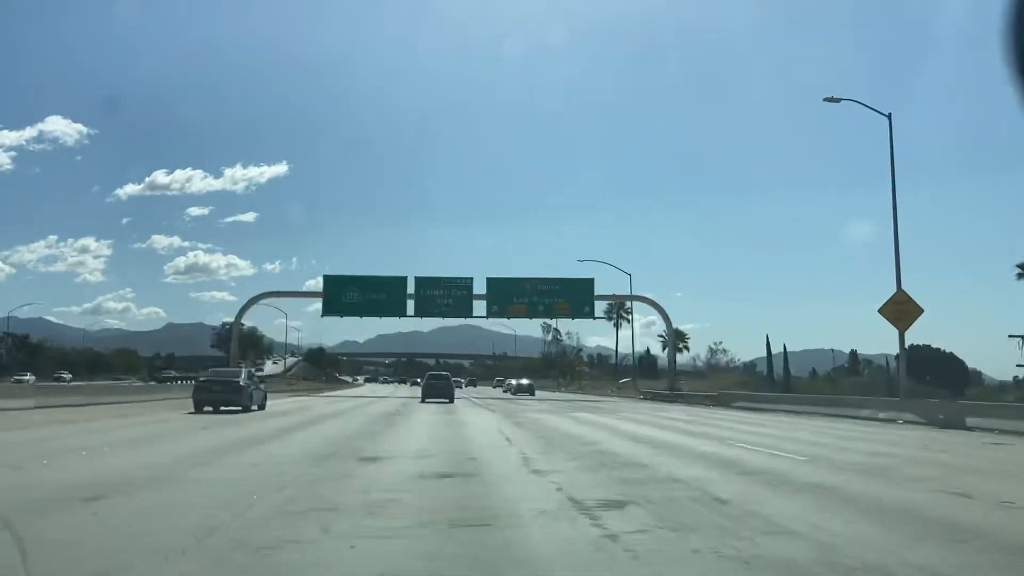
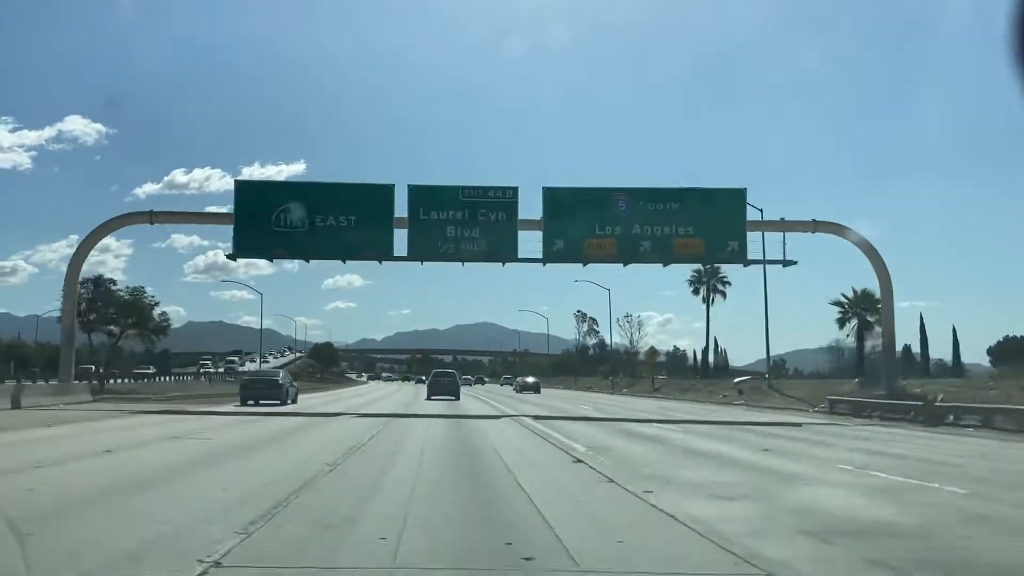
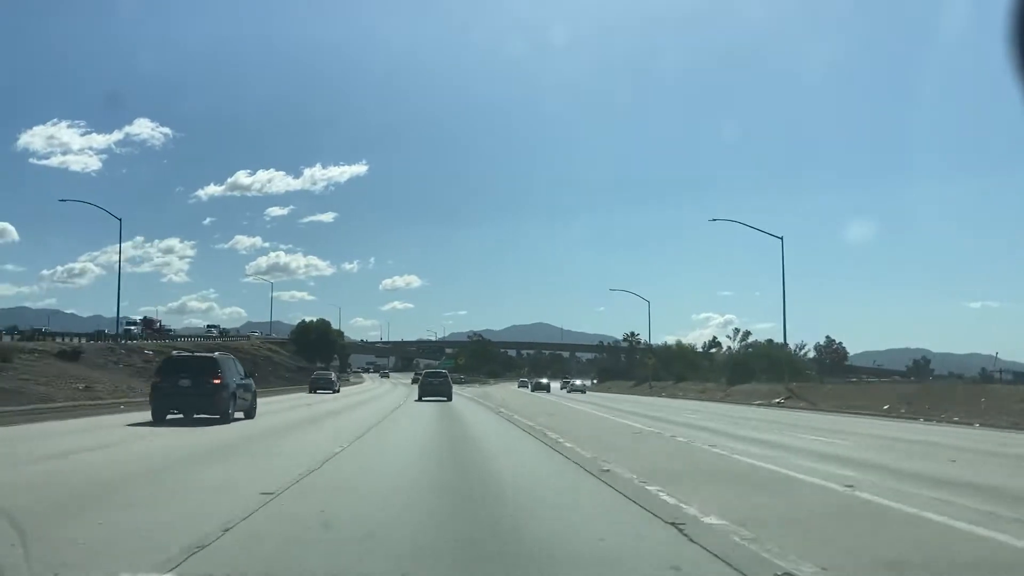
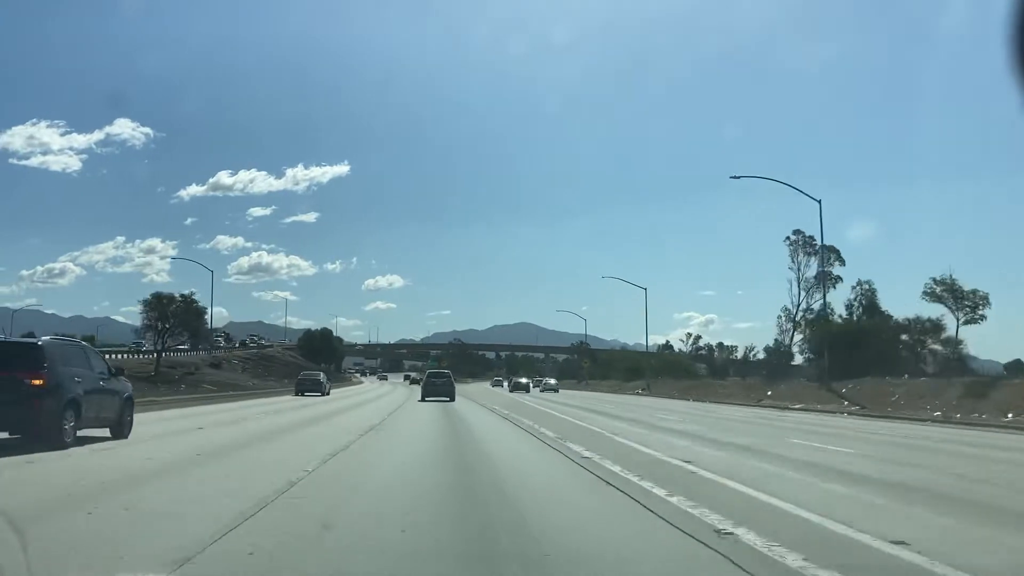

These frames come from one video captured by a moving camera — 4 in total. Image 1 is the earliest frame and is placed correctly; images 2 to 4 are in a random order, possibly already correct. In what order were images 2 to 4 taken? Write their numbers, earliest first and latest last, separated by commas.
2, 4, 3
